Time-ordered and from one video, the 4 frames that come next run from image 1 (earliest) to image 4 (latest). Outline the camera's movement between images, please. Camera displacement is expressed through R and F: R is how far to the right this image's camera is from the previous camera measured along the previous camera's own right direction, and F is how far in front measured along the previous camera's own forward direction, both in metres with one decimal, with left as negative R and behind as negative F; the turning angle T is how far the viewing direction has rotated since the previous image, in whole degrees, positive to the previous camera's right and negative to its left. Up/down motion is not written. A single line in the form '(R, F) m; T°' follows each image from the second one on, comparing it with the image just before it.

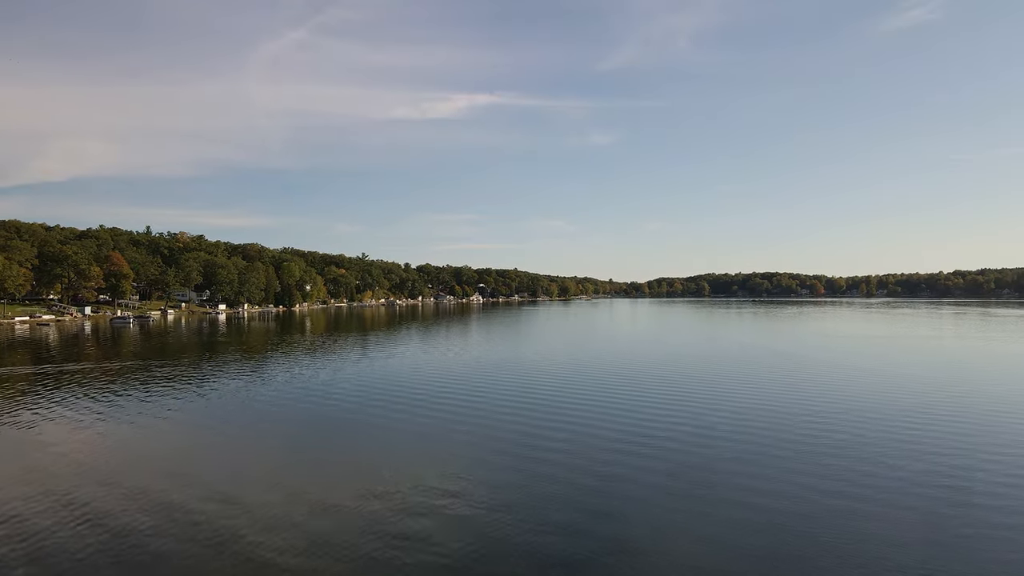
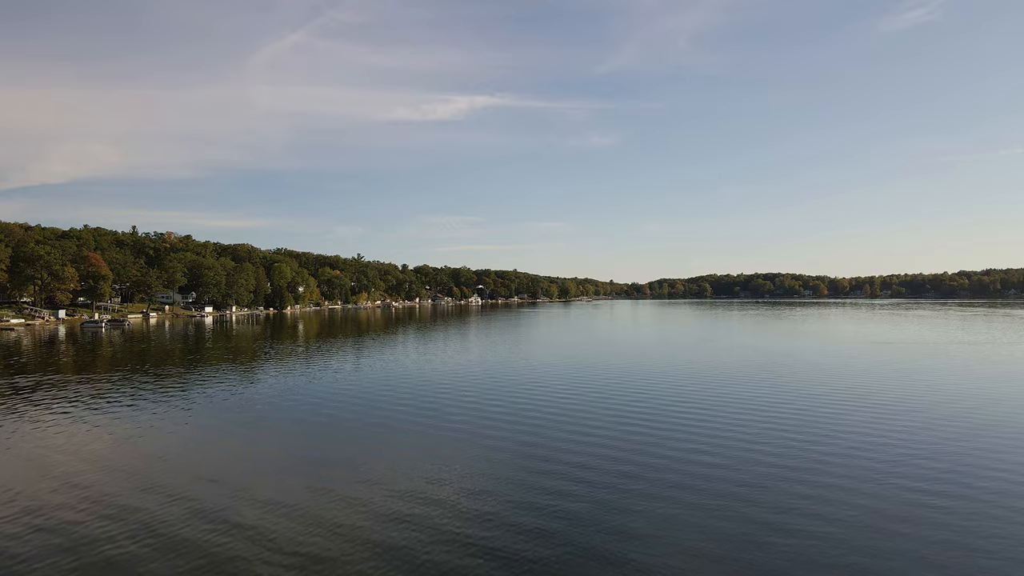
(+0.1, +1.0) m; 0°
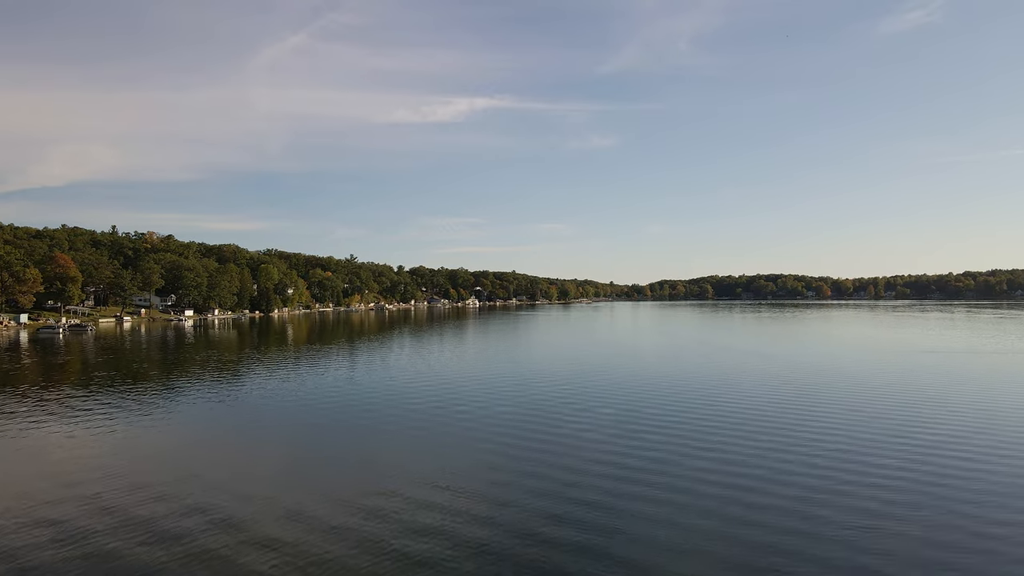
(+0.2, +1.4) m; 0°
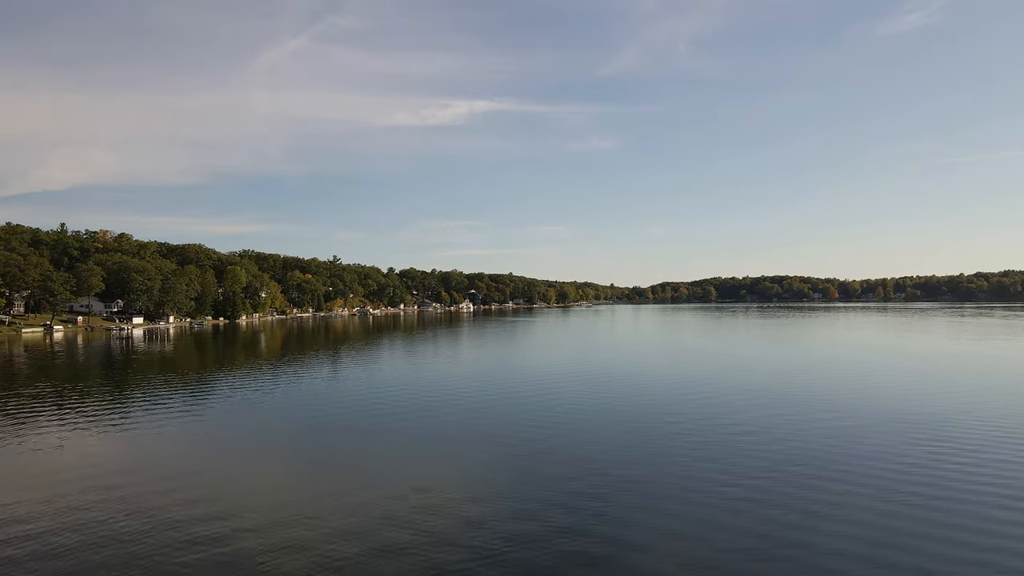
(+0.3, +2.9) m; 0°
